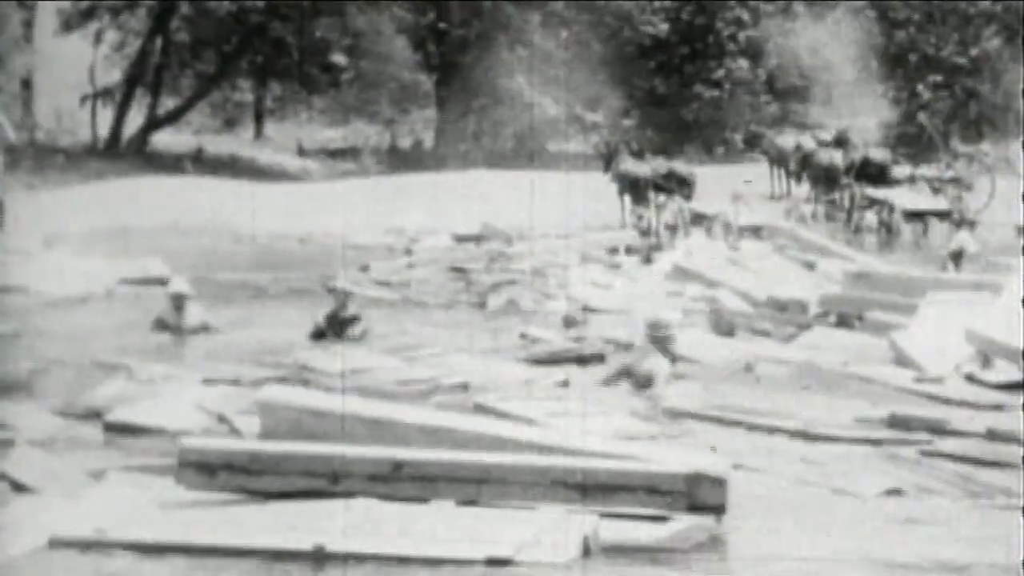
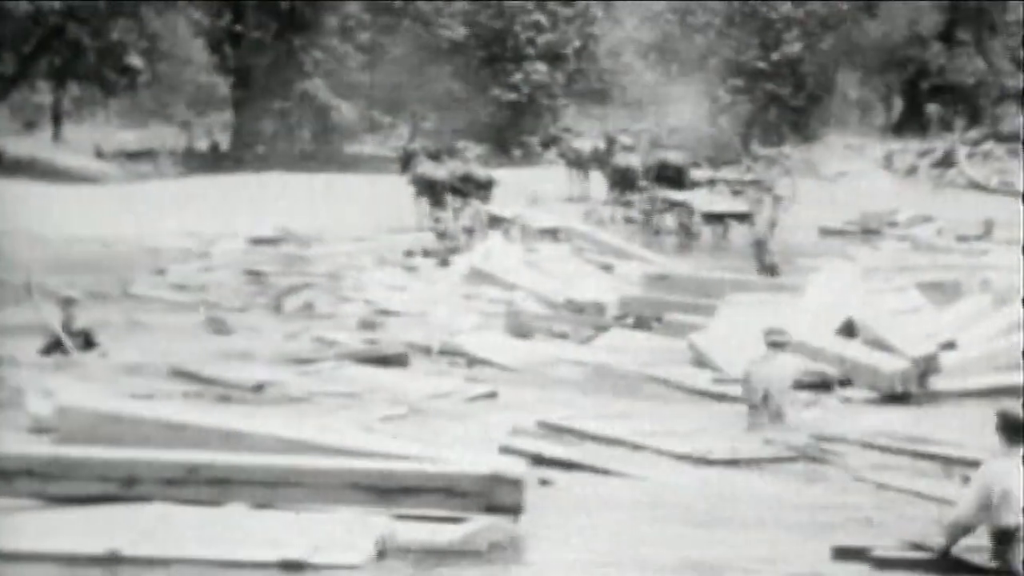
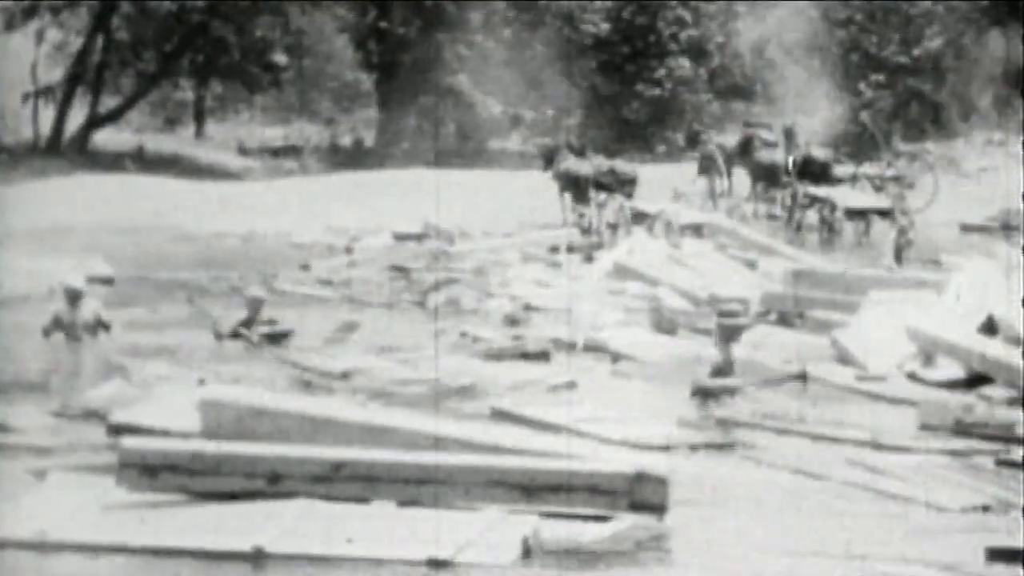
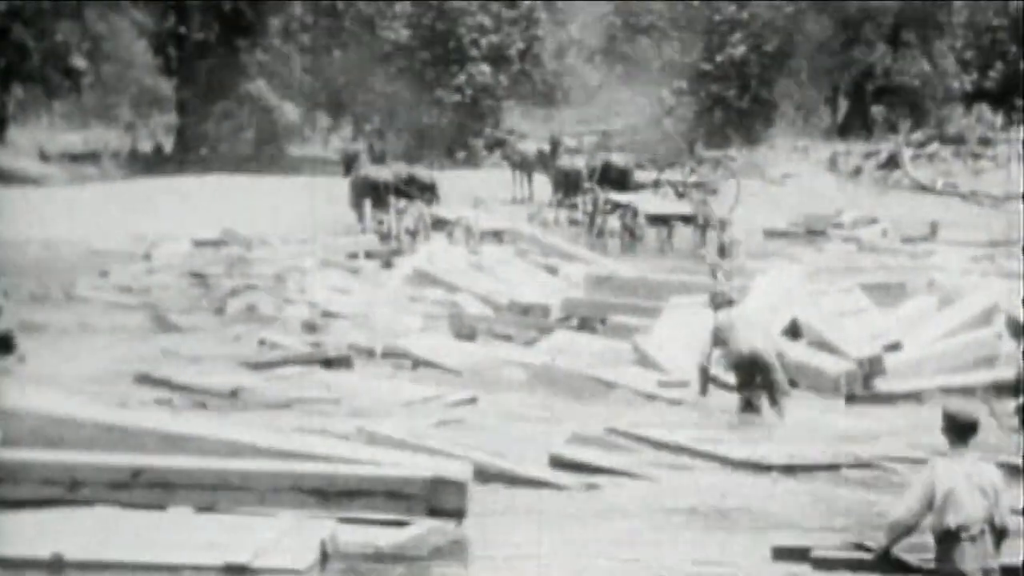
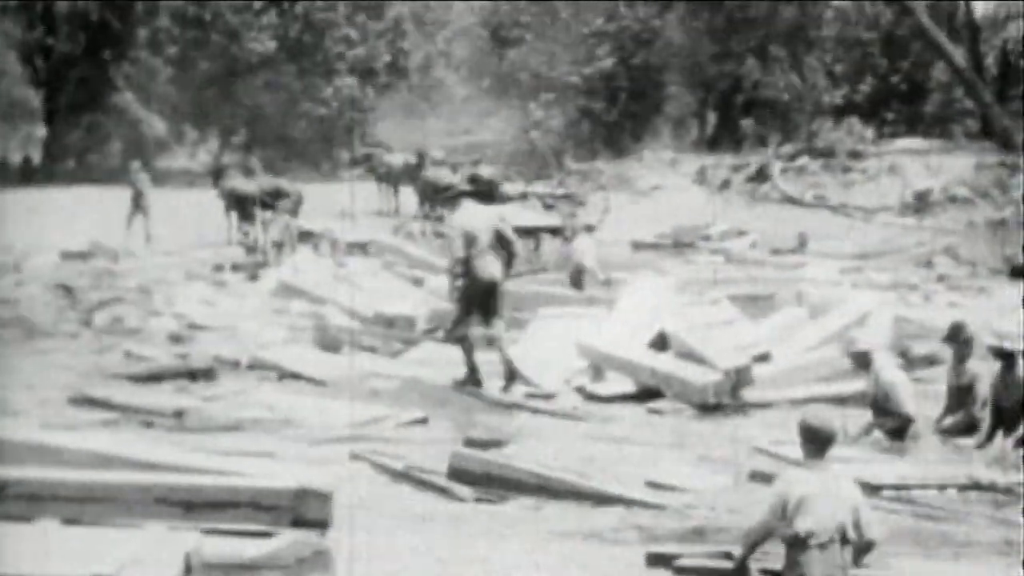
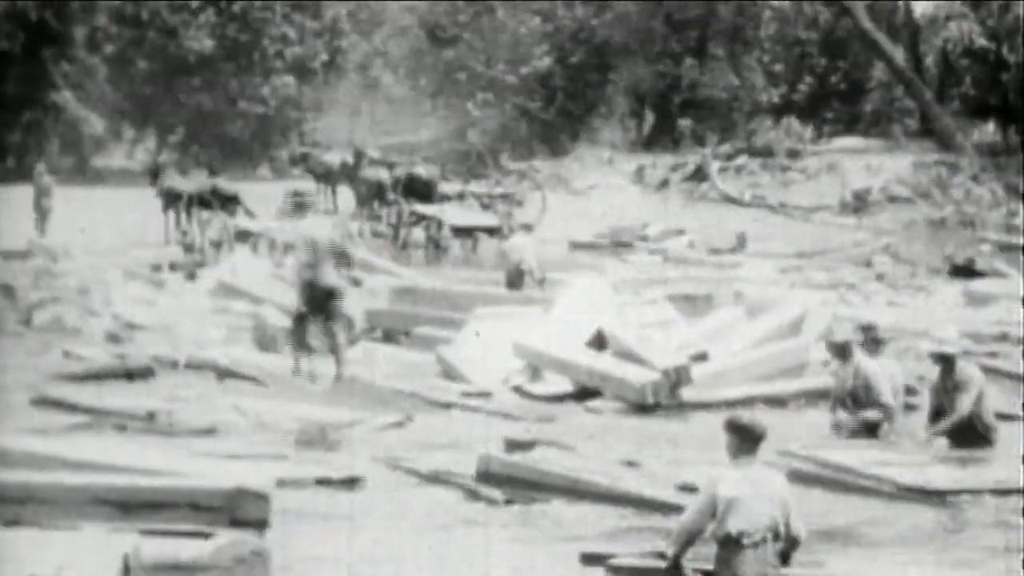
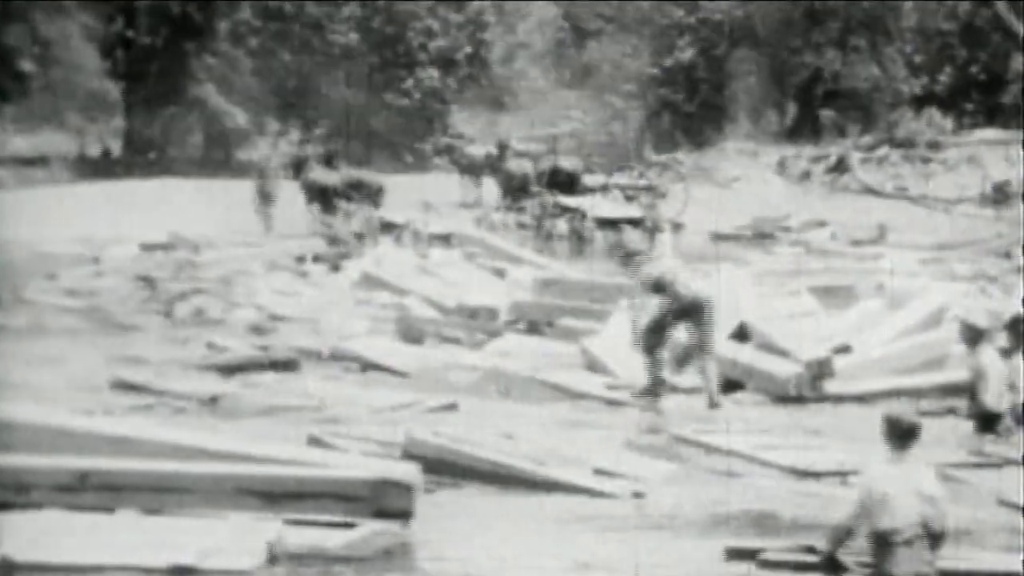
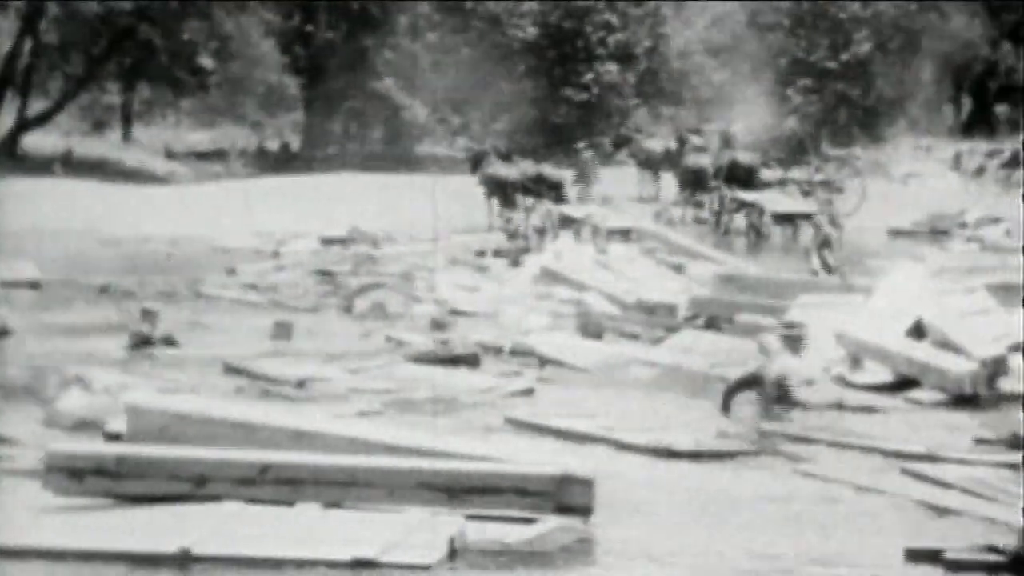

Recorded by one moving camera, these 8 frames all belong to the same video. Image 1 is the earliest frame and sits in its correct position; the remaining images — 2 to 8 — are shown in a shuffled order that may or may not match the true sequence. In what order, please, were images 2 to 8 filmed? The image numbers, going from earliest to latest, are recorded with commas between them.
3, 8, 2, 4, 7, 5, 6
